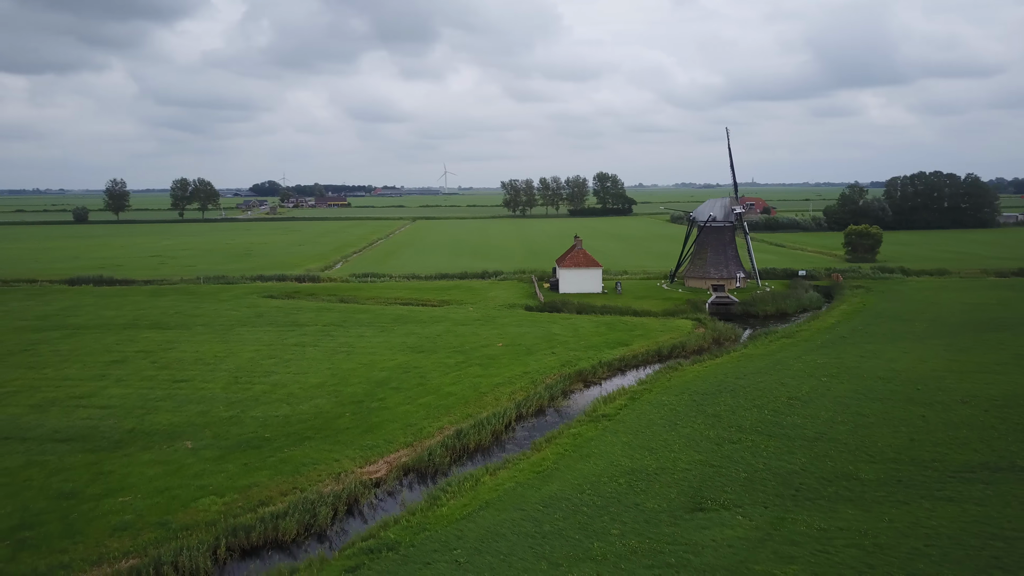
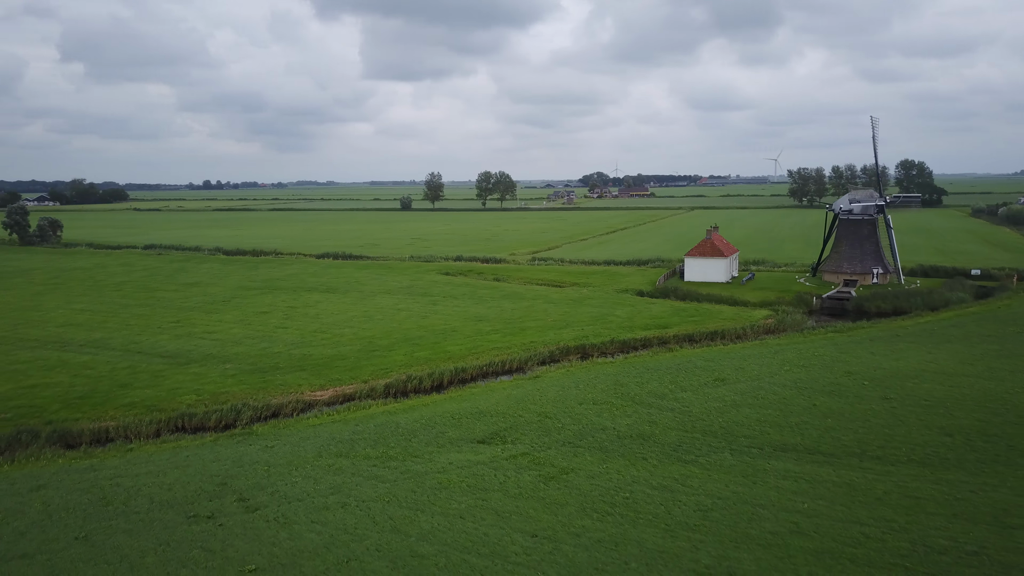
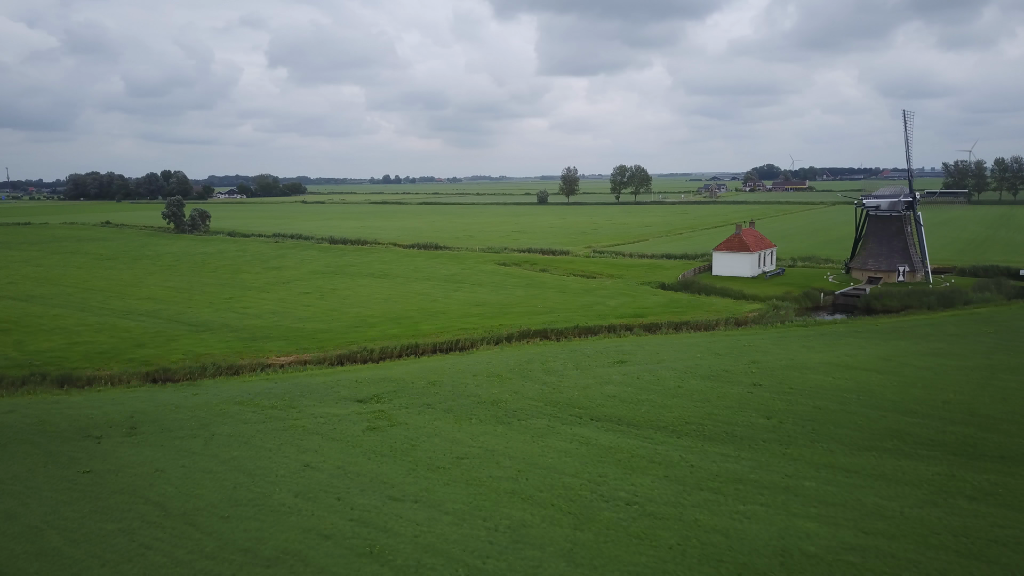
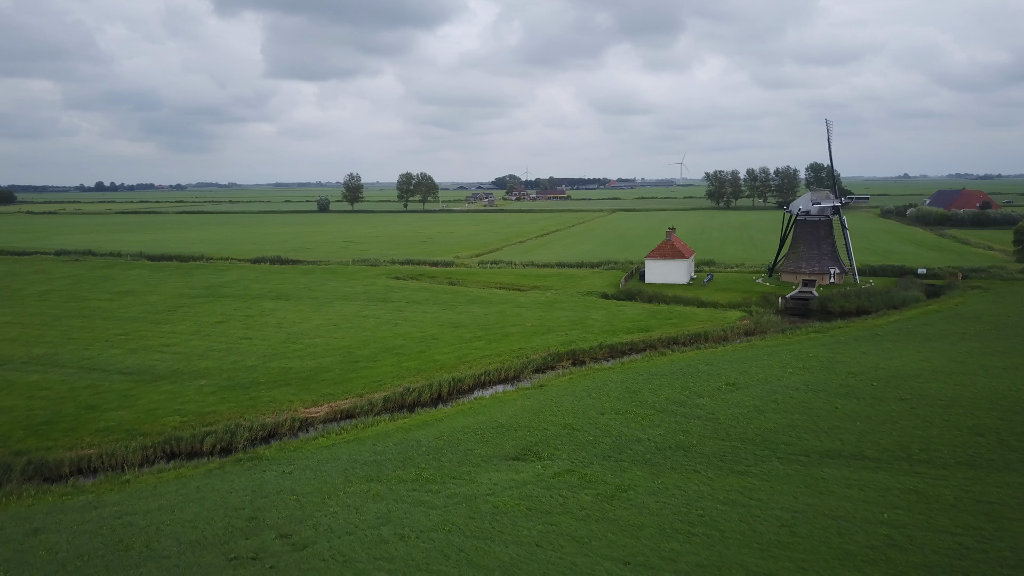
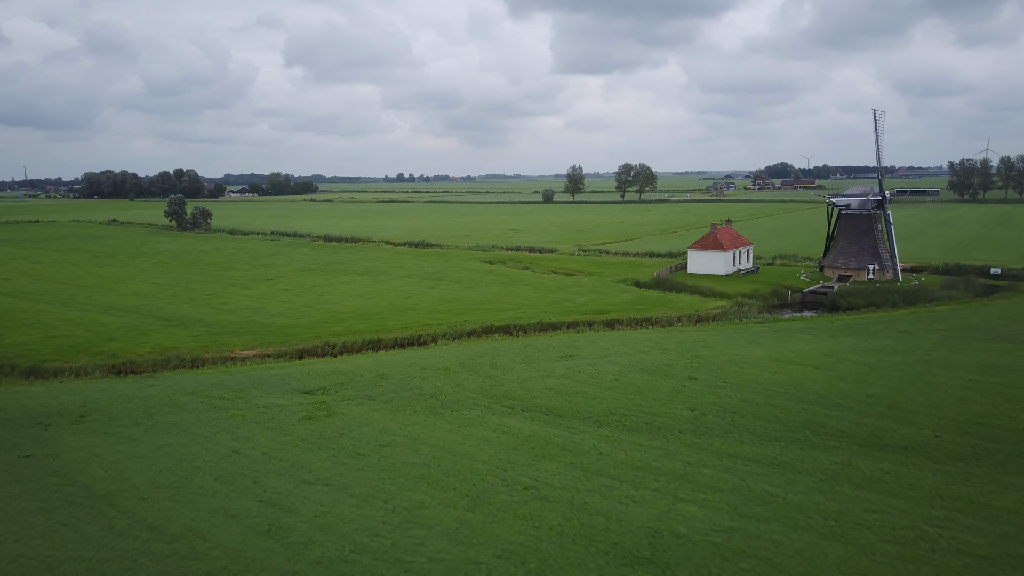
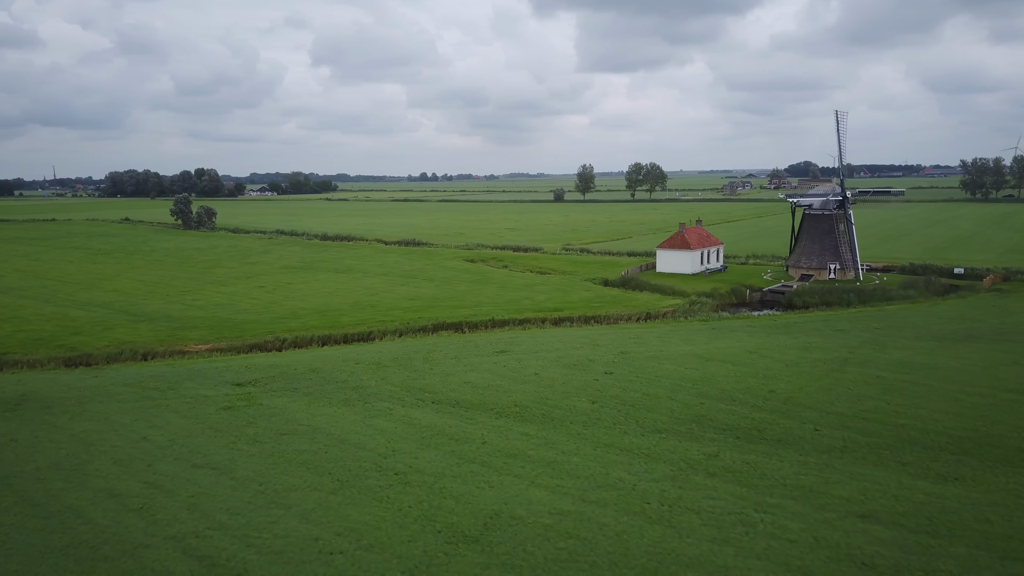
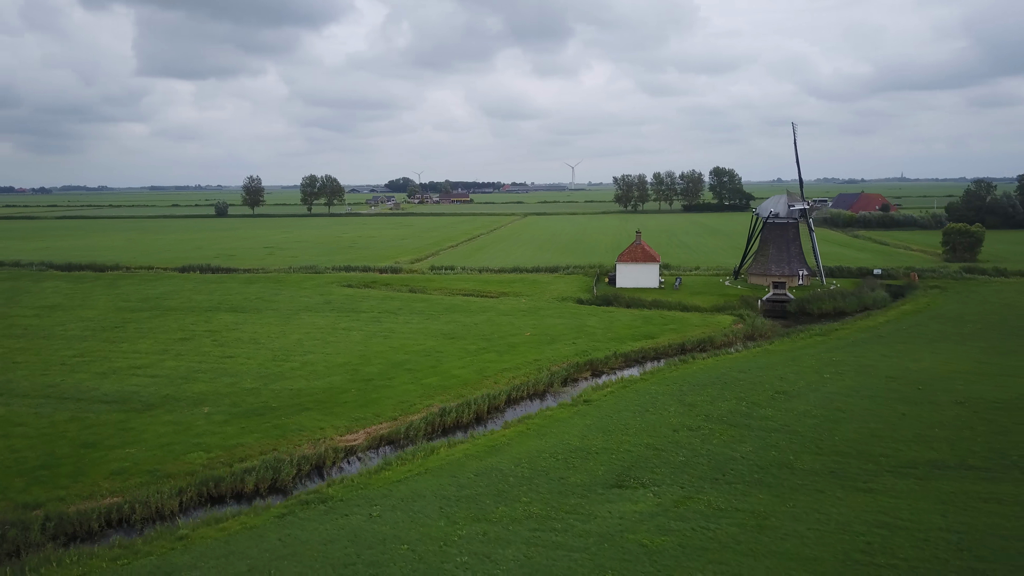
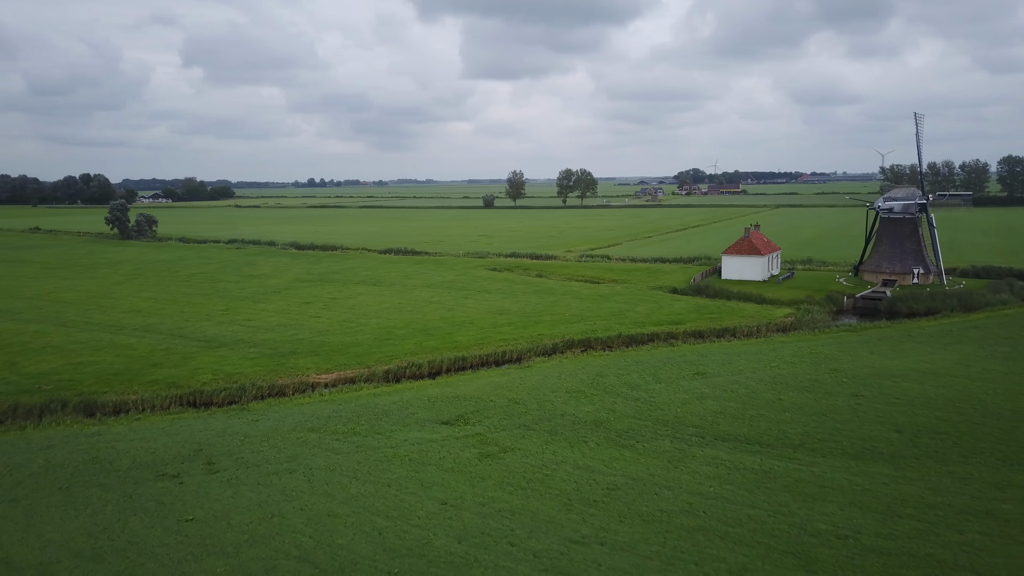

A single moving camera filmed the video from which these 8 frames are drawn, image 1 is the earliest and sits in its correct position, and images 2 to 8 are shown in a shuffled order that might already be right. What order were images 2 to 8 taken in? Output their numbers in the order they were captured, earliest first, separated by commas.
7, 4, 2, 8, 3, 5, 6
